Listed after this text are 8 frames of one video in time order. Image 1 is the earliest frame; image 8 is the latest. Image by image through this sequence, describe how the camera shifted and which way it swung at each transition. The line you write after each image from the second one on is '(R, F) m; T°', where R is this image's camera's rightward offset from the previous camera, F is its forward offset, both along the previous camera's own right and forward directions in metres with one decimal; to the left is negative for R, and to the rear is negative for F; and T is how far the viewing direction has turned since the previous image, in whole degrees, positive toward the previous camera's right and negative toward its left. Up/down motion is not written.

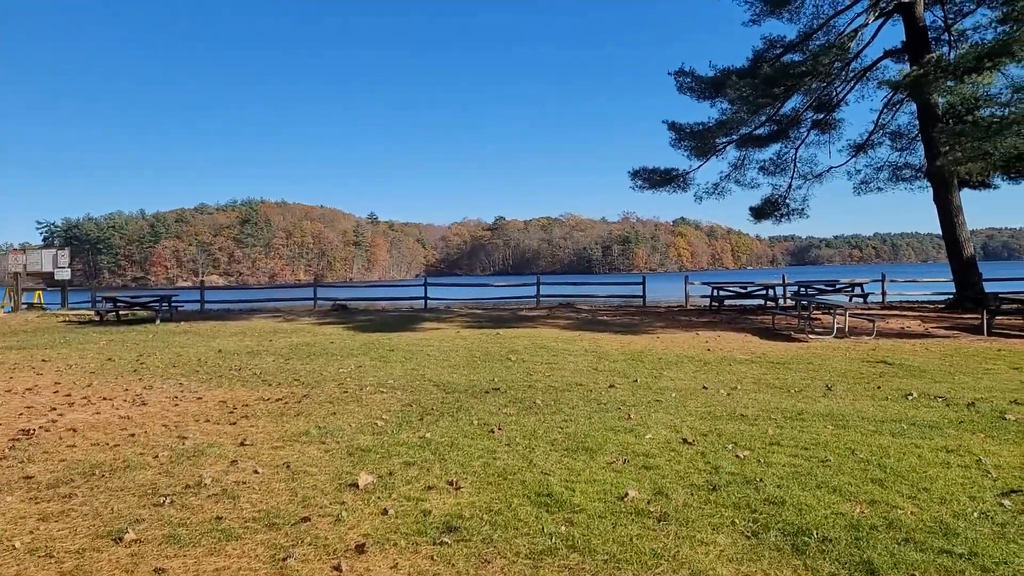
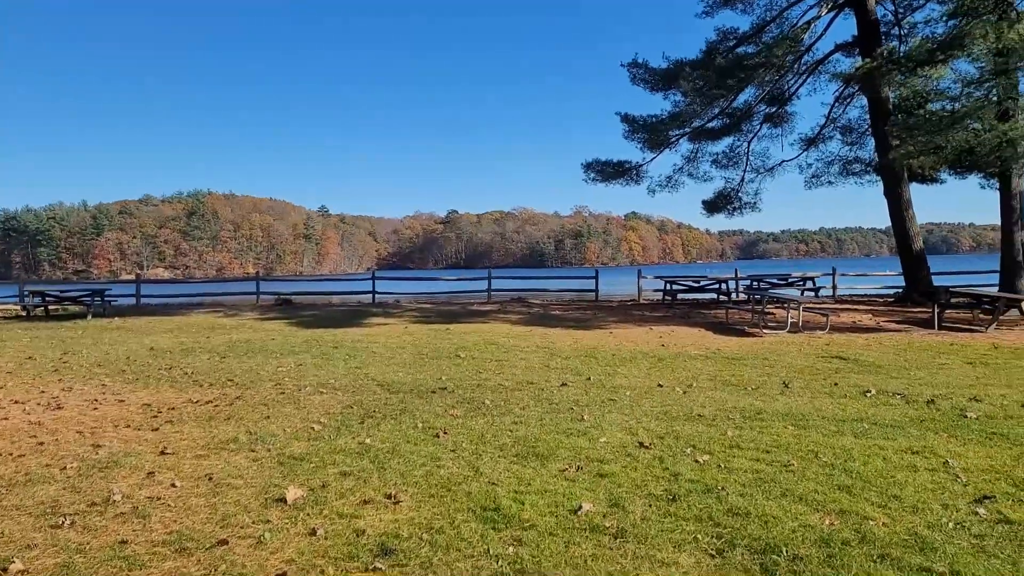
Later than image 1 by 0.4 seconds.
(0.0, +0.4) m; +3°
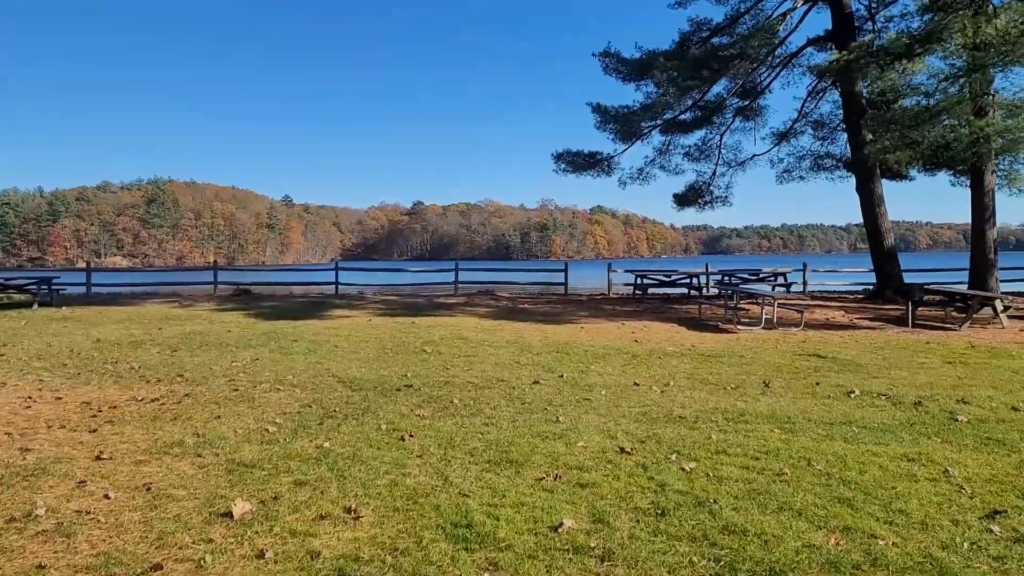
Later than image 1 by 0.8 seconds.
(0.0, +0.4) m; +2°
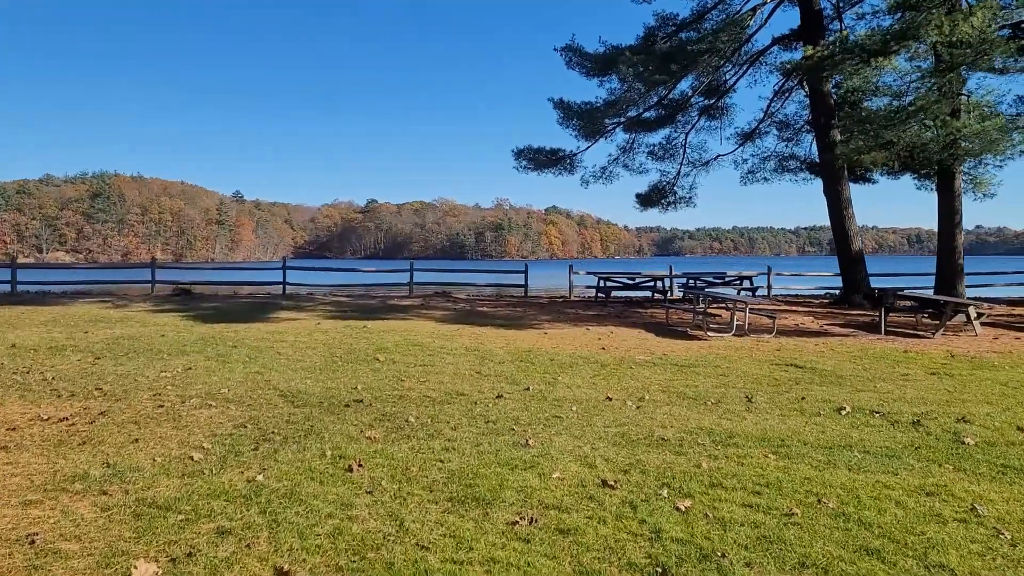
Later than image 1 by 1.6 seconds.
(-0.1, +0.7) m; +3°
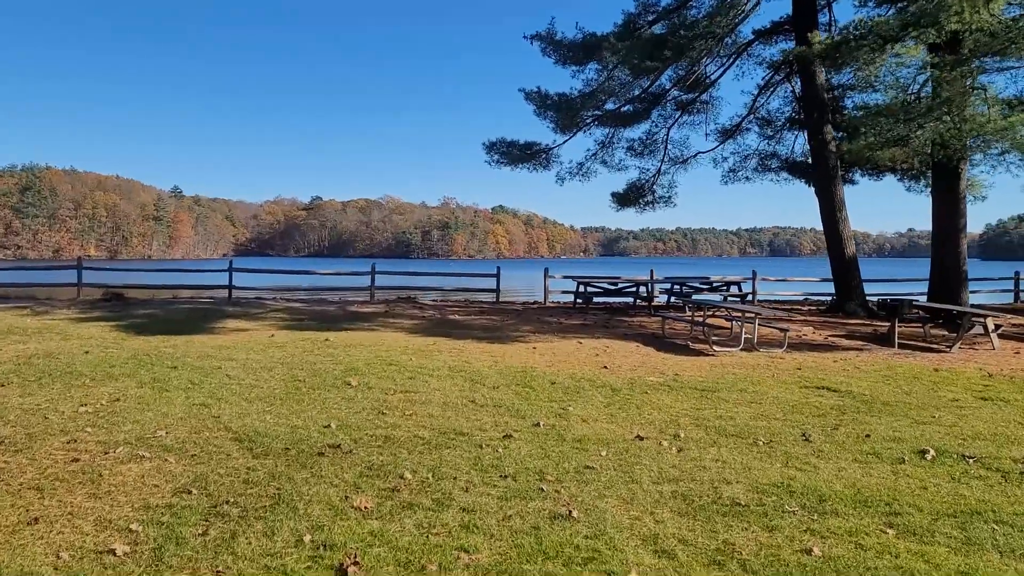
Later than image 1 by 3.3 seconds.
(-0.4, +1.2) m; +4°
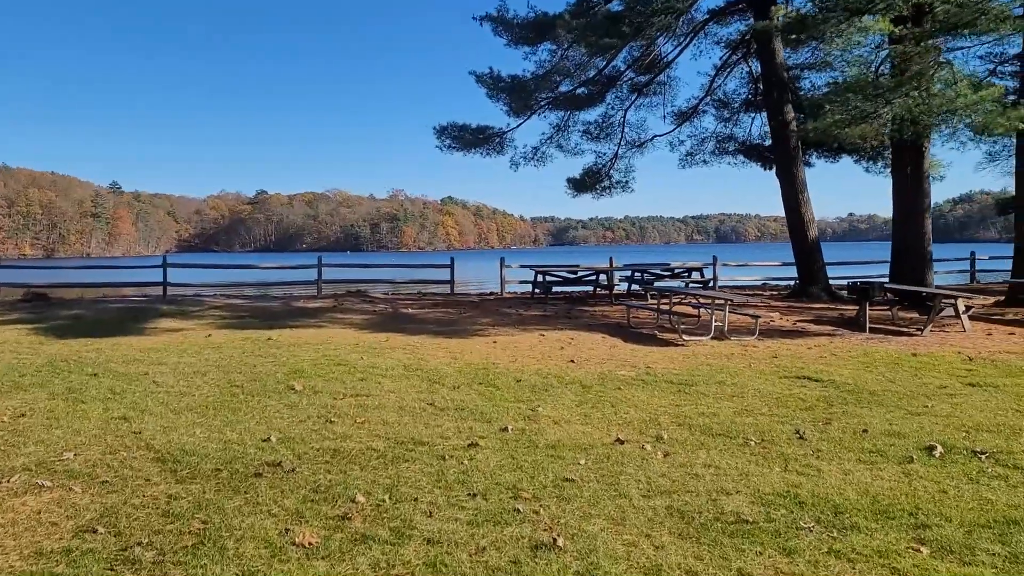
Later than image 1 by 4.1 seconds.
(-0.1, +0.6) m; +3°
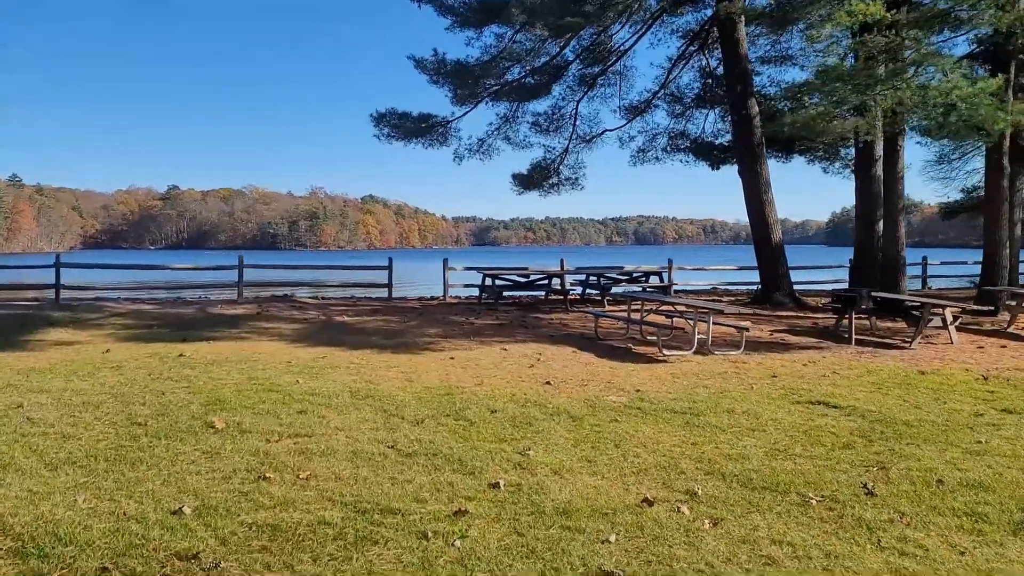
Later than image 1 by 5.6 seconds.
(-0.3, +1.2) m; +5°
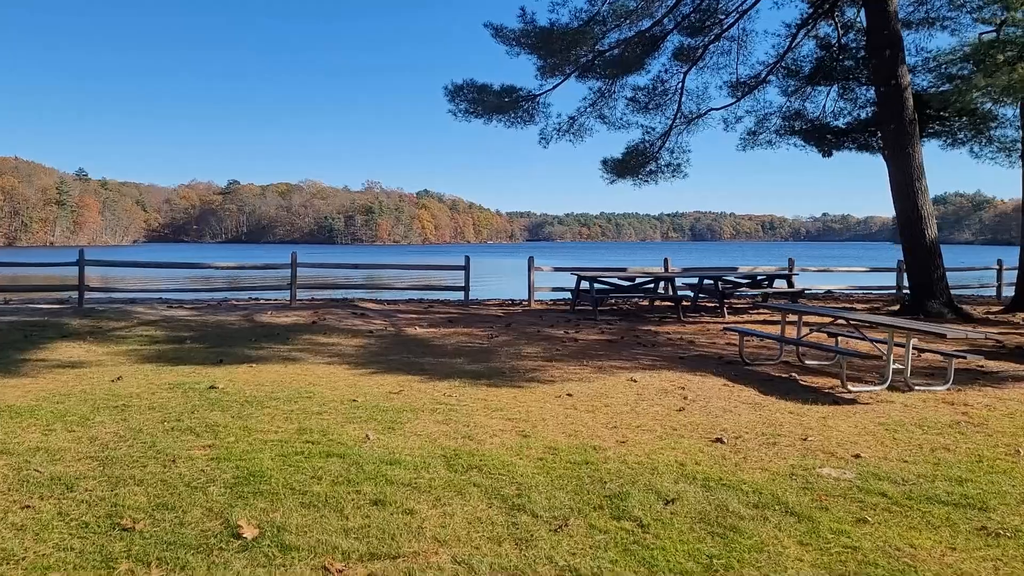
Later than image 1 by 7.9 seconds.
(-0.5, +1.9) m; -4°
